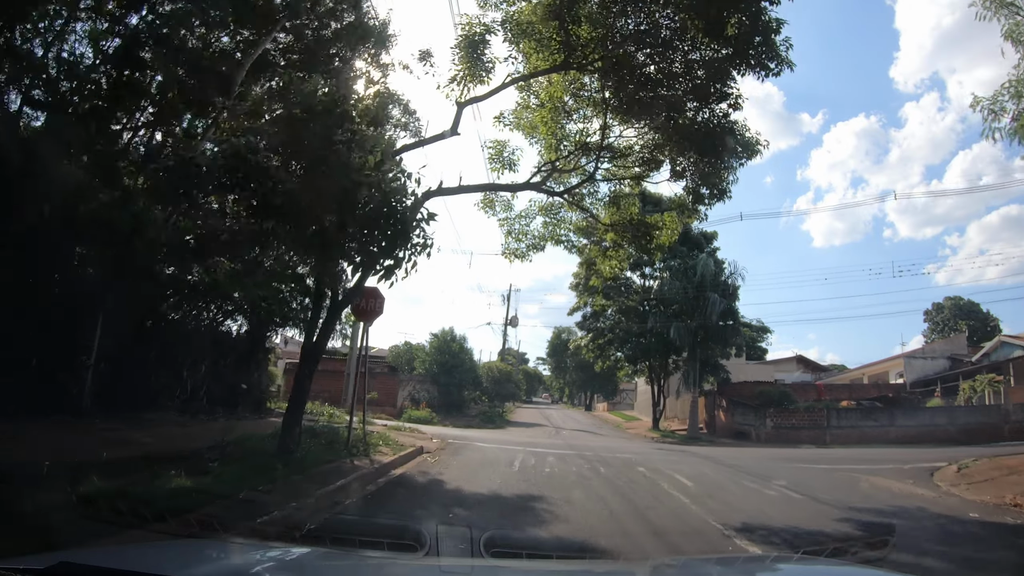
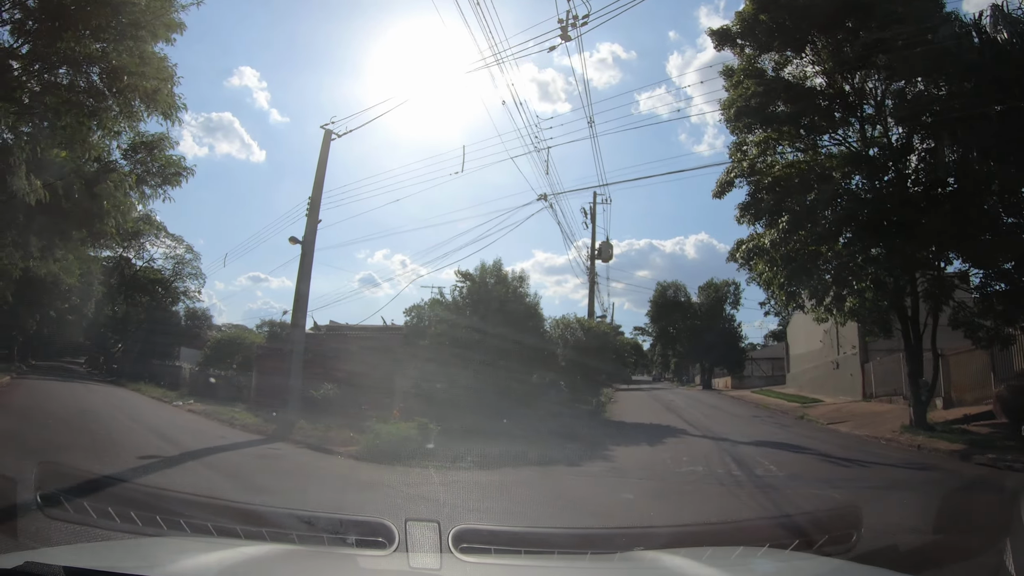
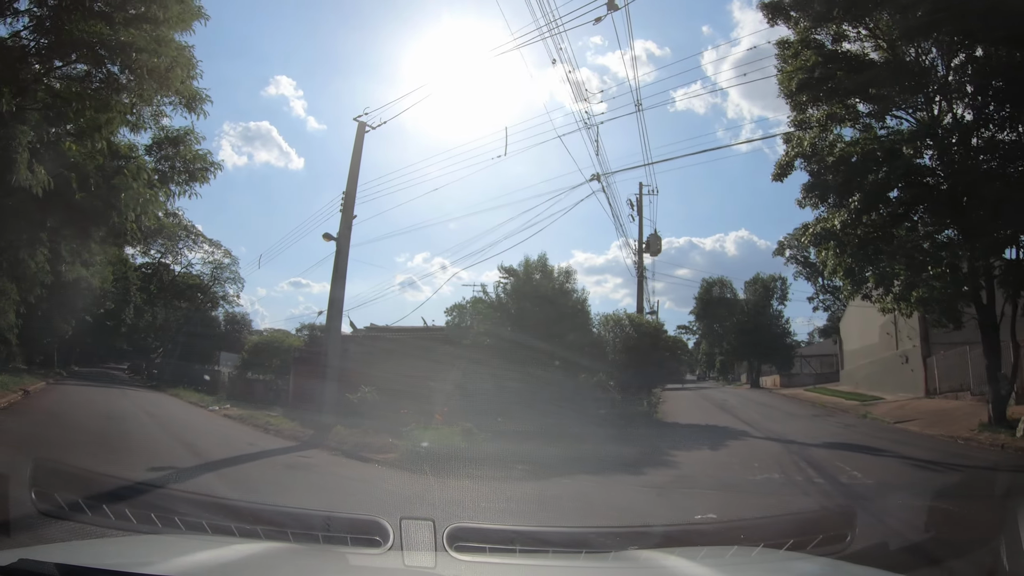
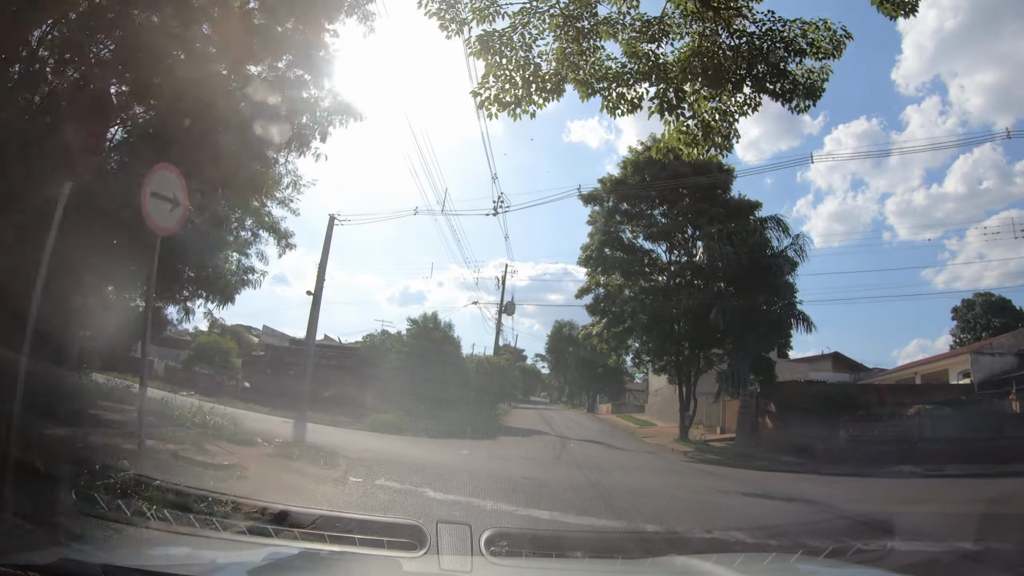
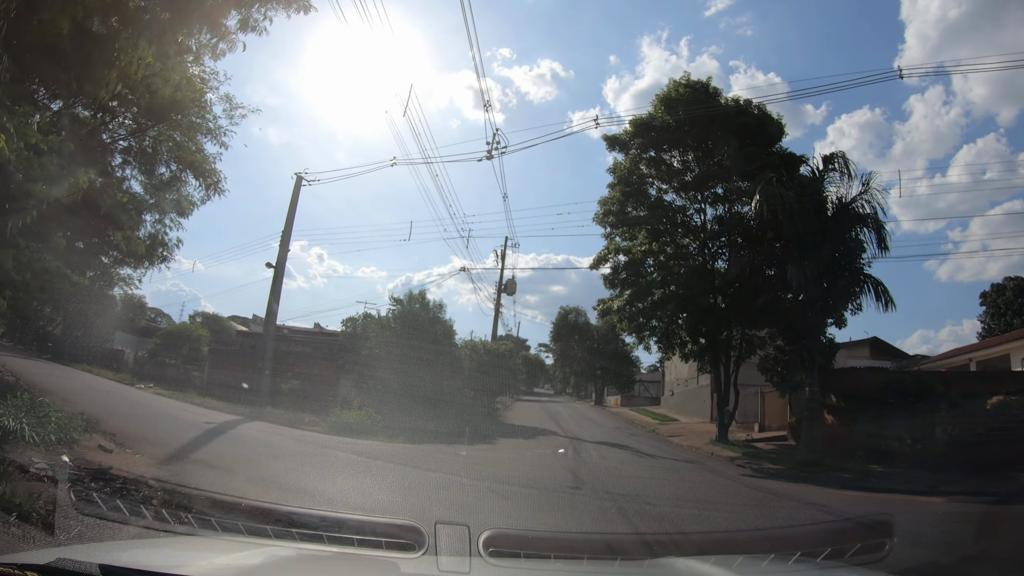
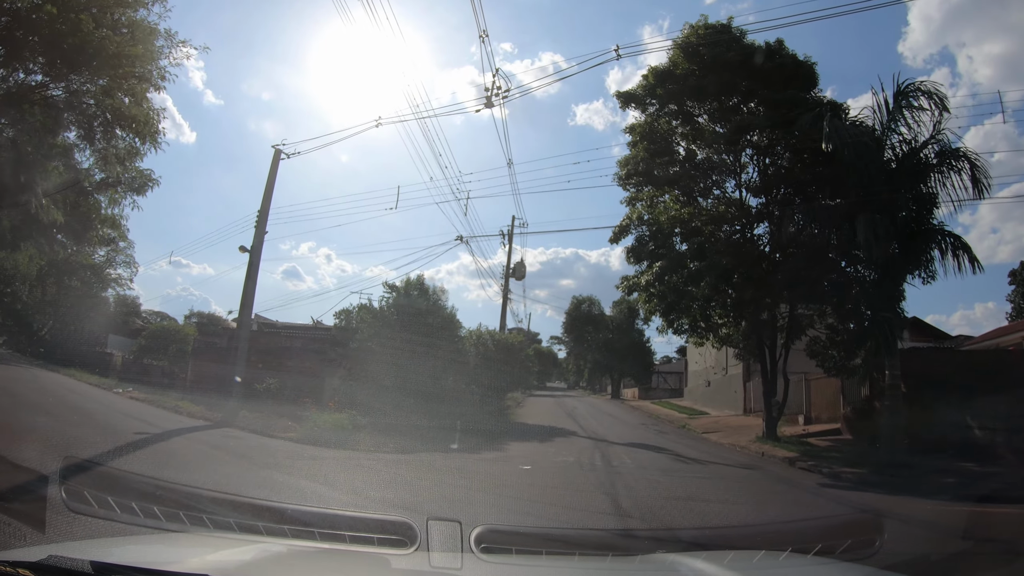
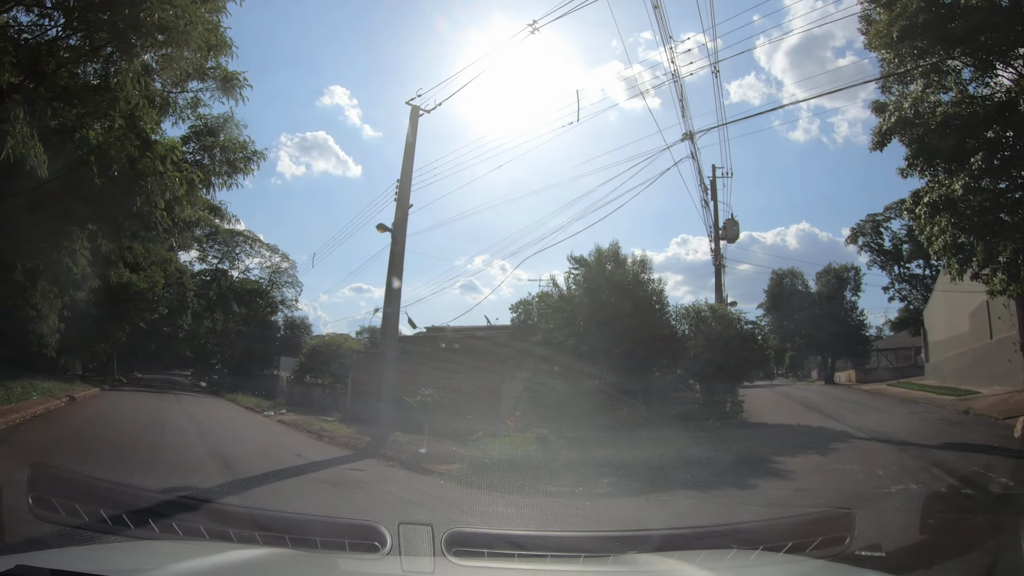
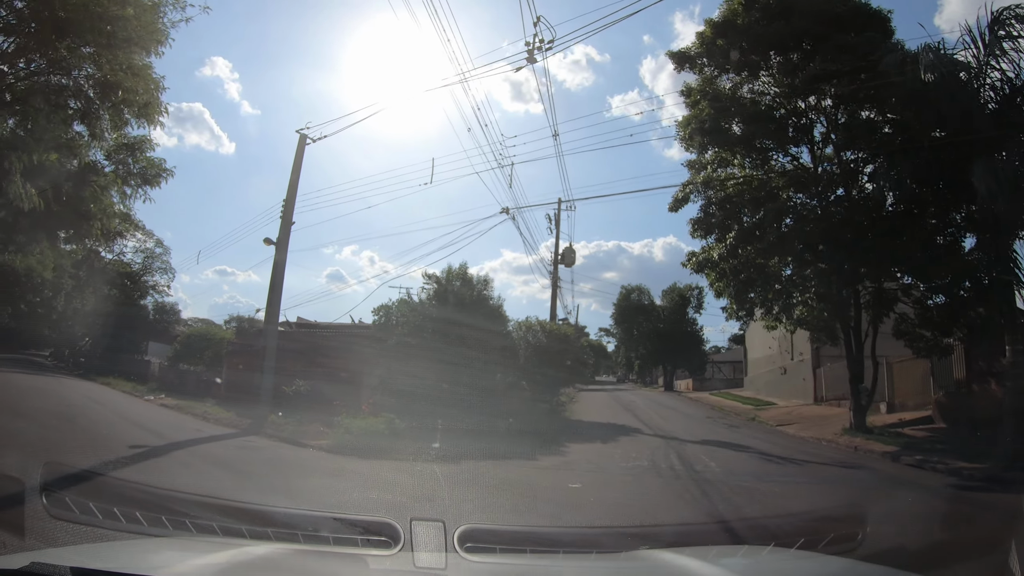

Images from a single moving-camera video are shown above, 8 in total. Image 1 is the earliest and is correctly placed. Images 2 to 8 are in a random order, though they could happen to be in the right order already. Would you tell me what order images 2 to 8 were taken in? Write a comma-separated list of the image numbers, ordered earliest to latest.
4, 5, 6, 8, 2, 3, 7
